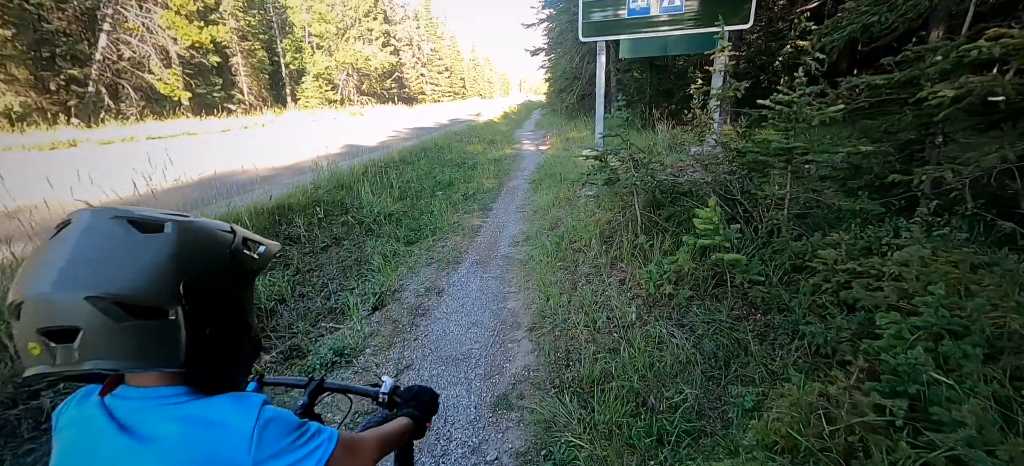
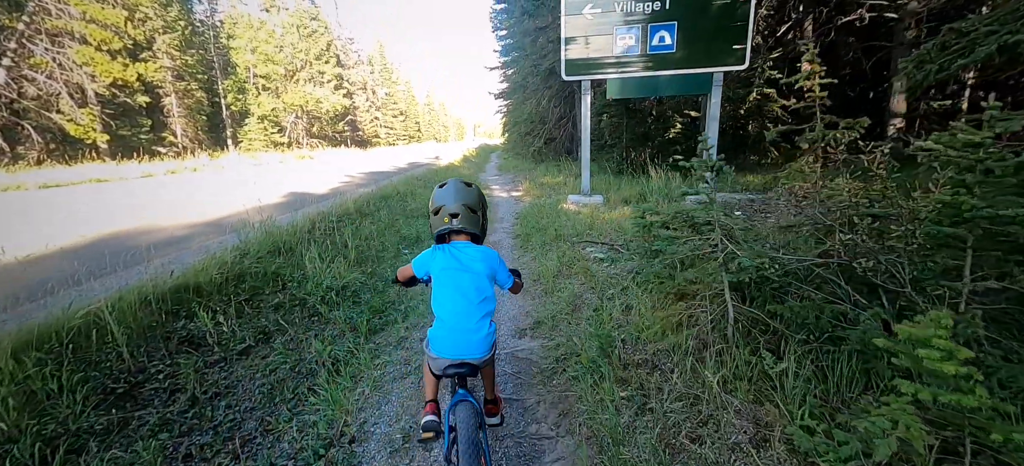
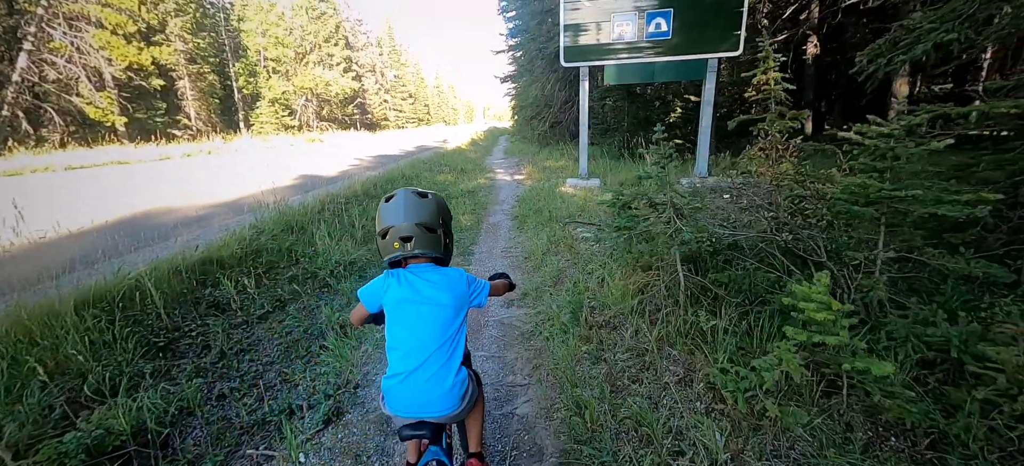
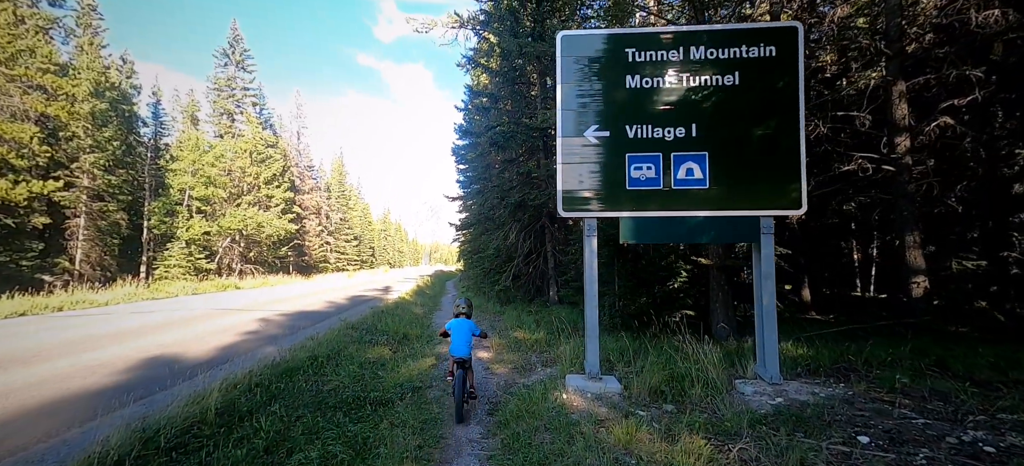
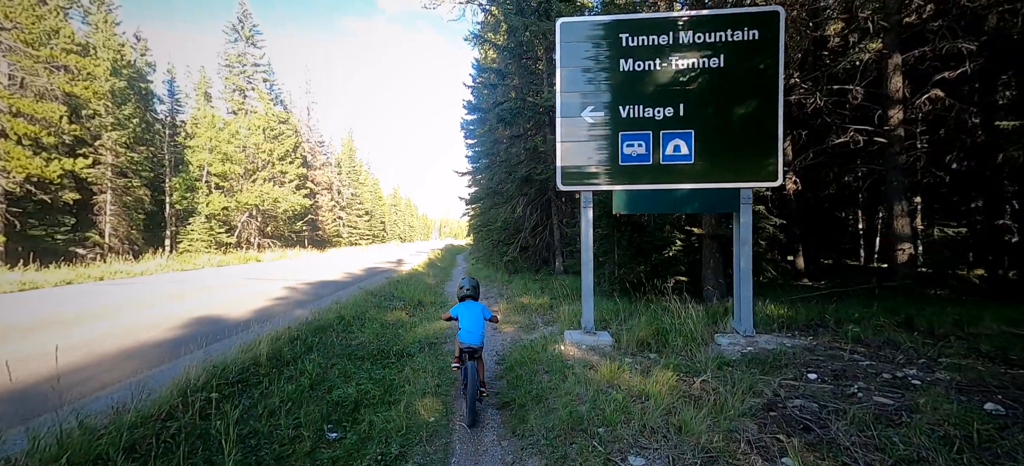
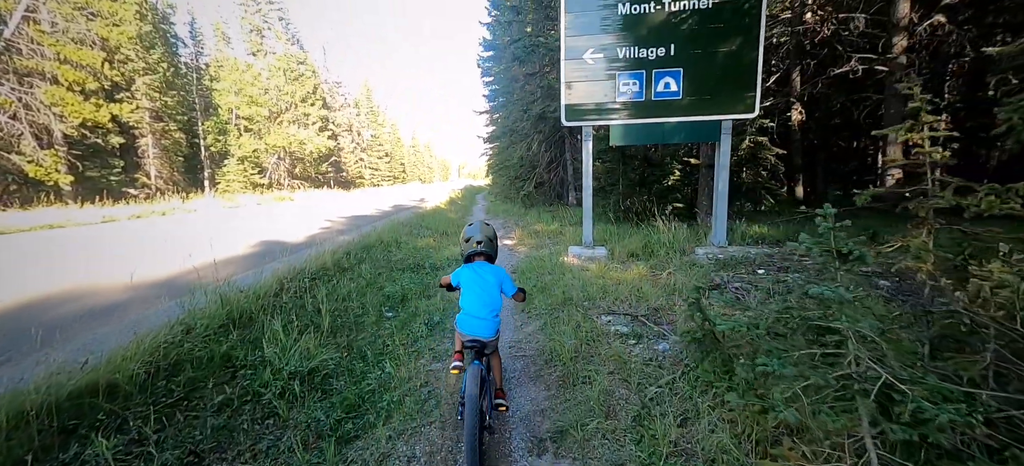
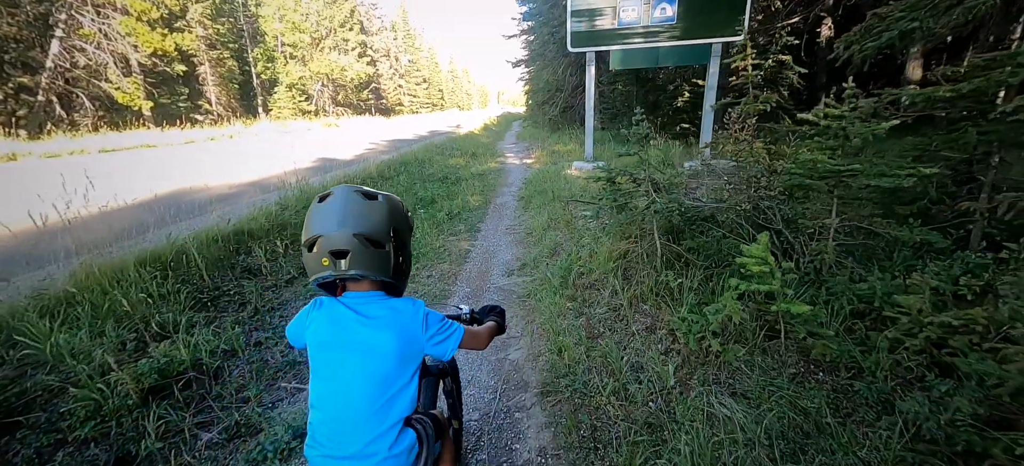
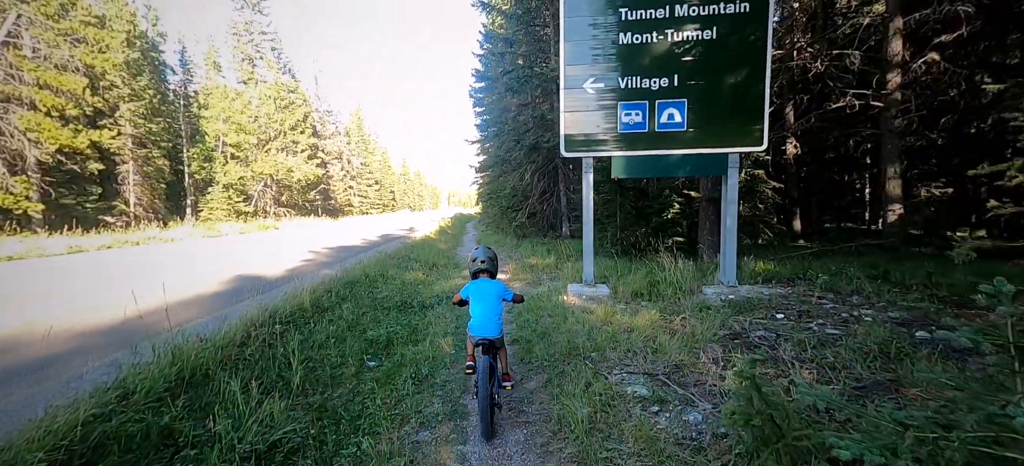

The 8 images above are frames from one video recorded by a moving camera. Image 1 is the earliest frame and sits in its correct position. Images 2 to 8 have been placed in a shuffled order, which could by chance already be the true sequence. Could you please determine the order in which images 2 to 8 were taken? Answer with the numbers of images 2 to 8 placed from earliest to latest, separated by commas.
7, 3, 2, 6, 8, 5, 4
